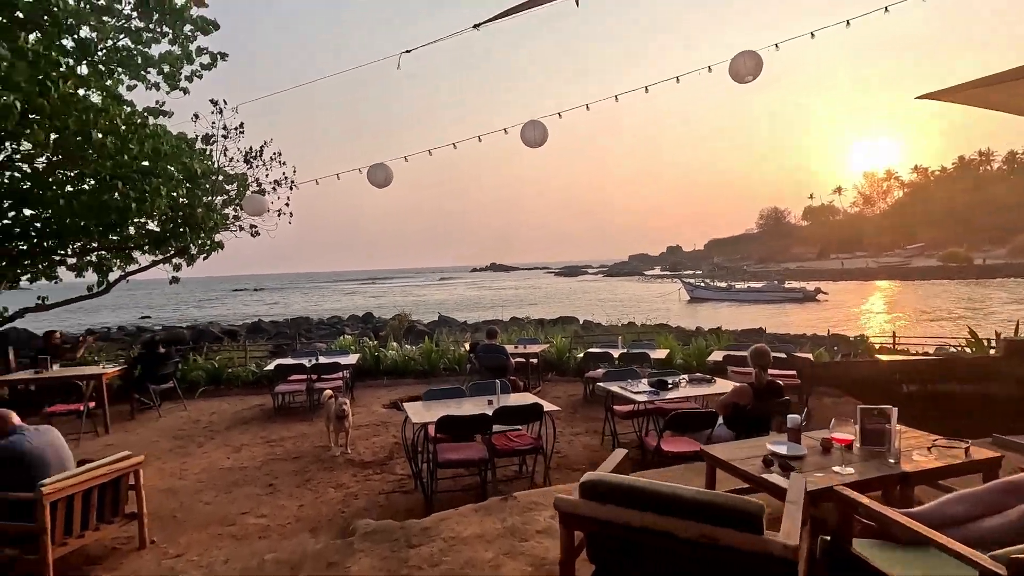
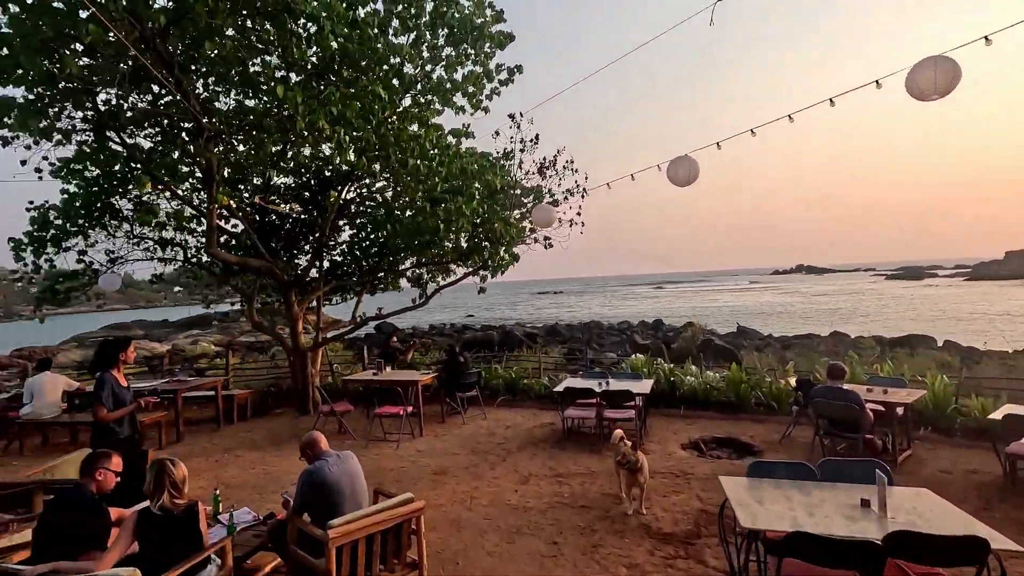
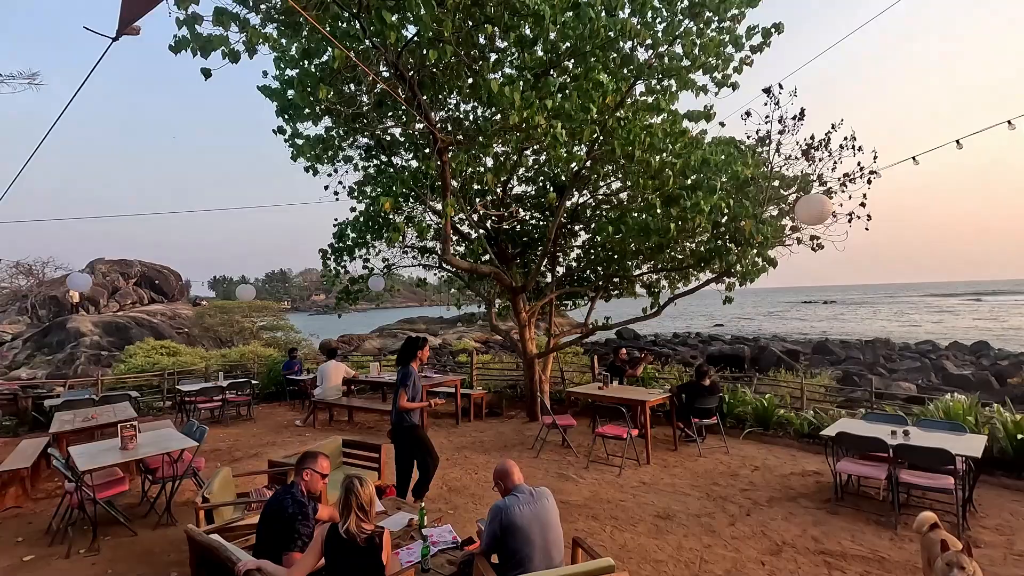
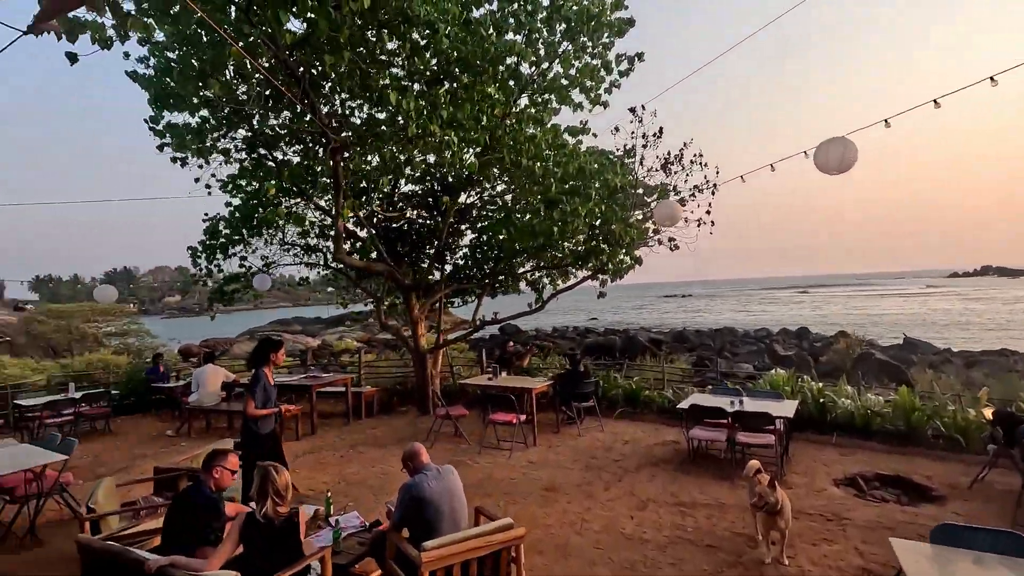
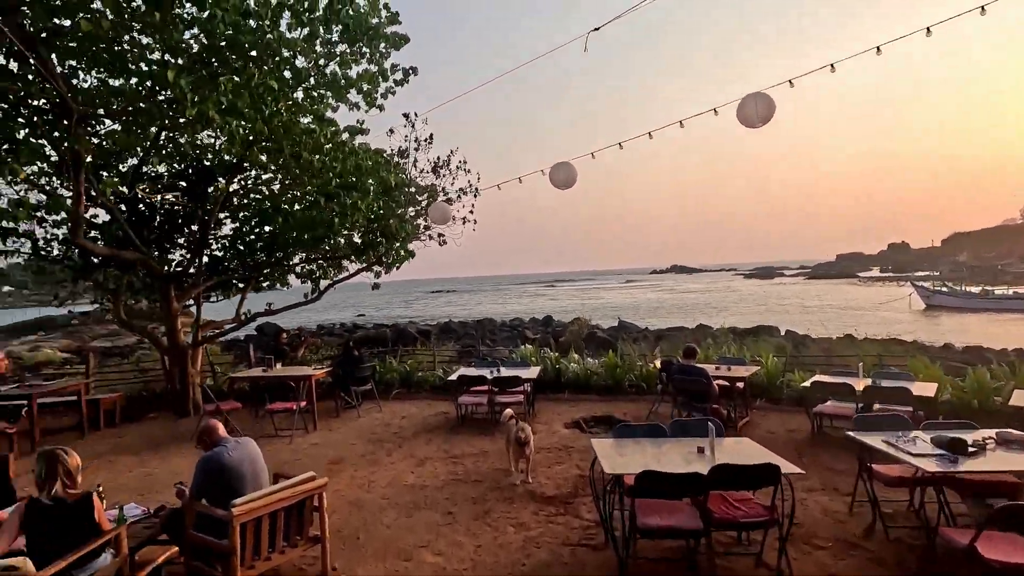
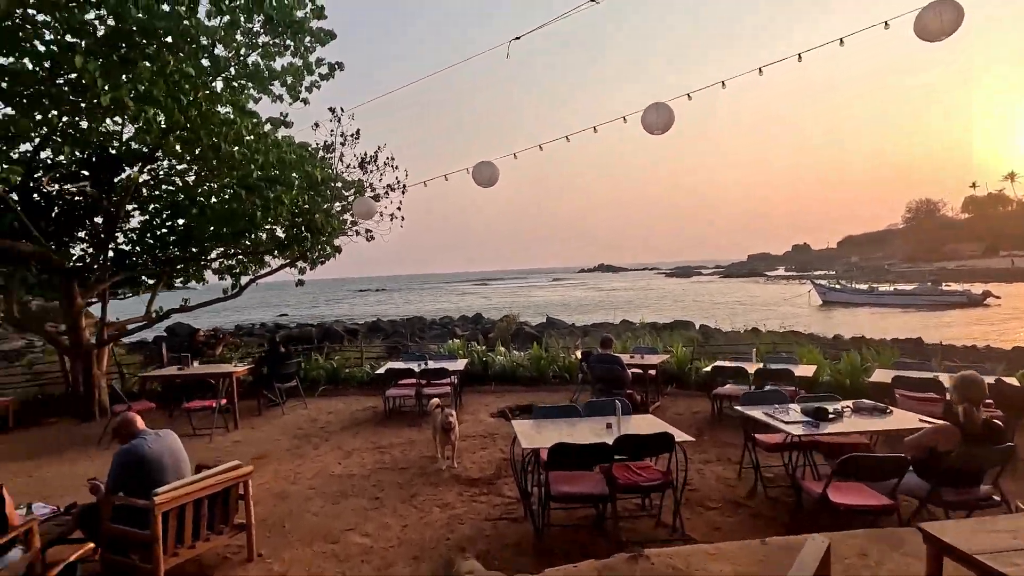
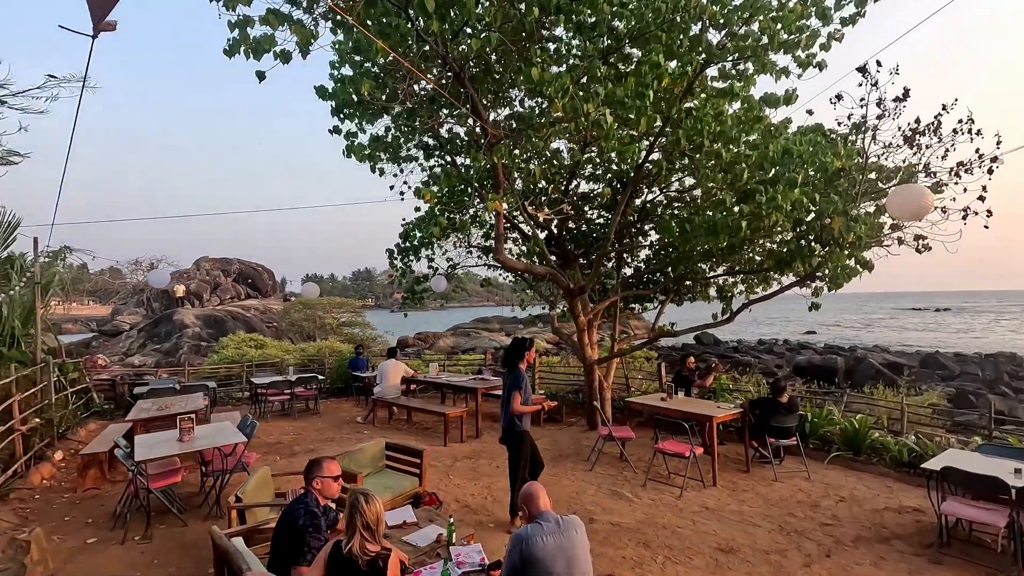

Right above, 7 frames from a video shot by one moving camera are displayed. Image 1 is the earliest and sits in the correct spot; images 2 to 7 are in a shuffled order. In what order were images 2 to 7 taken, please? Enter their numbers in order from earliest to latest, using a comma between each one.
6, 5, 2, 4, 3, 7
